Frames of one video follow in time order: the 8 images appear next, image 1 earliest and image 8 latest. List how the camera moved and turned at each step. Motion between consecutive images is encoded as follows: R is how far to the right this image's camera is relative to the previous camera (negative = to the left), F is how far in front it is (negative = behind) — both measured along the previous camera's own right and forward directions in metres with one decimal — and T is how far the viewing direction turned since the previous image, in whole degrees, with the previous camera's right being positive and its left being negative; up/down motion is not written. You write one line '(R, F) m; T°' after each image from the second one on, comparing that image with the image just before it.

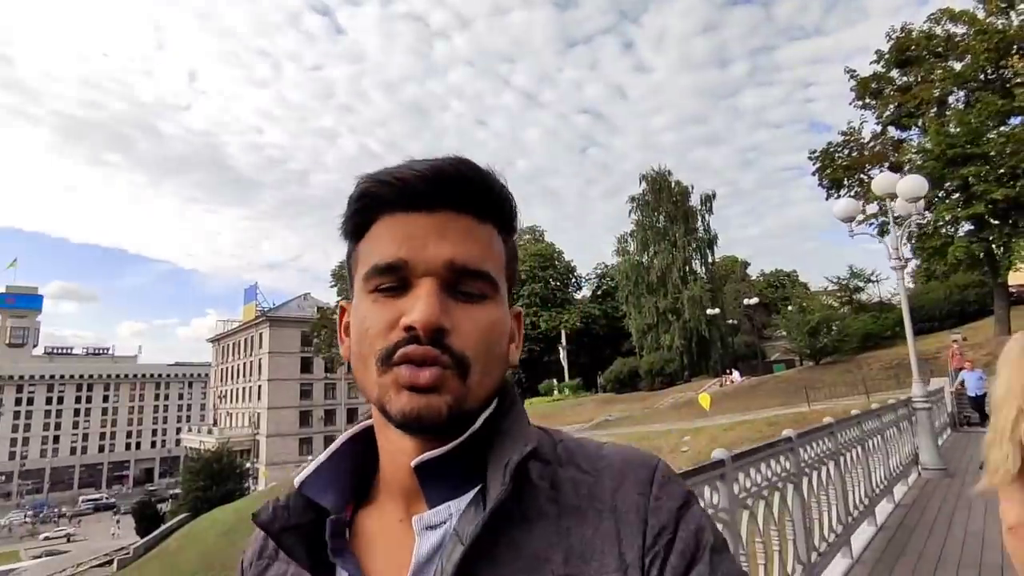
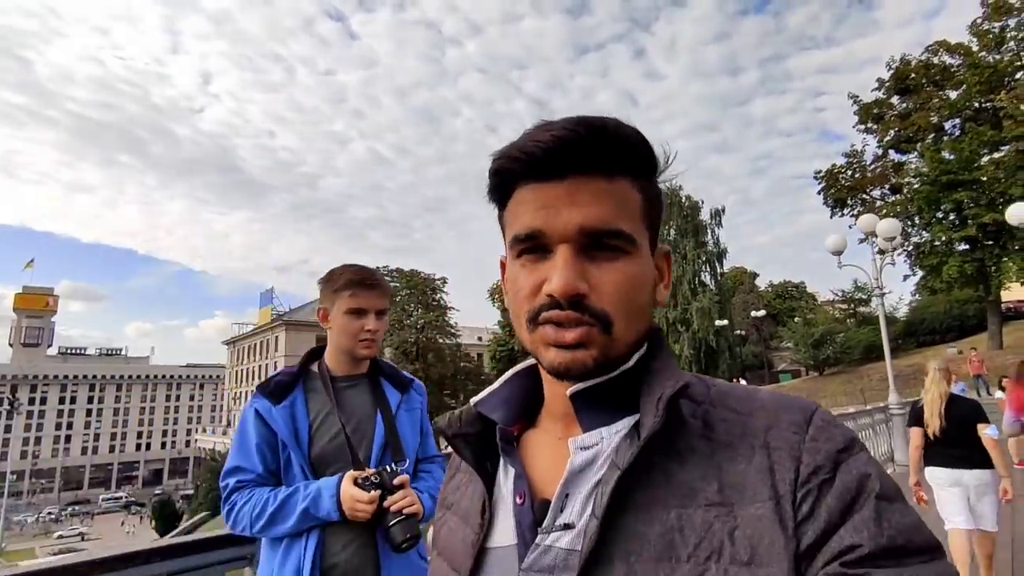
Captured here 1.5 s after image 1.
(-0.5, -1.3) m; -1°
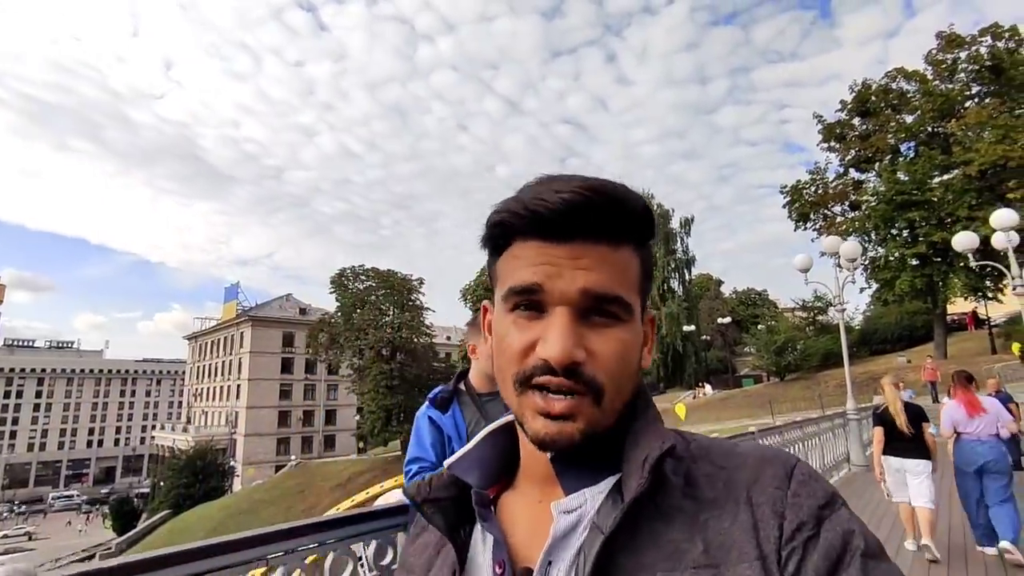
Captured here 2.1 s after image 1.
(-0.4, -0.4) m; +3°
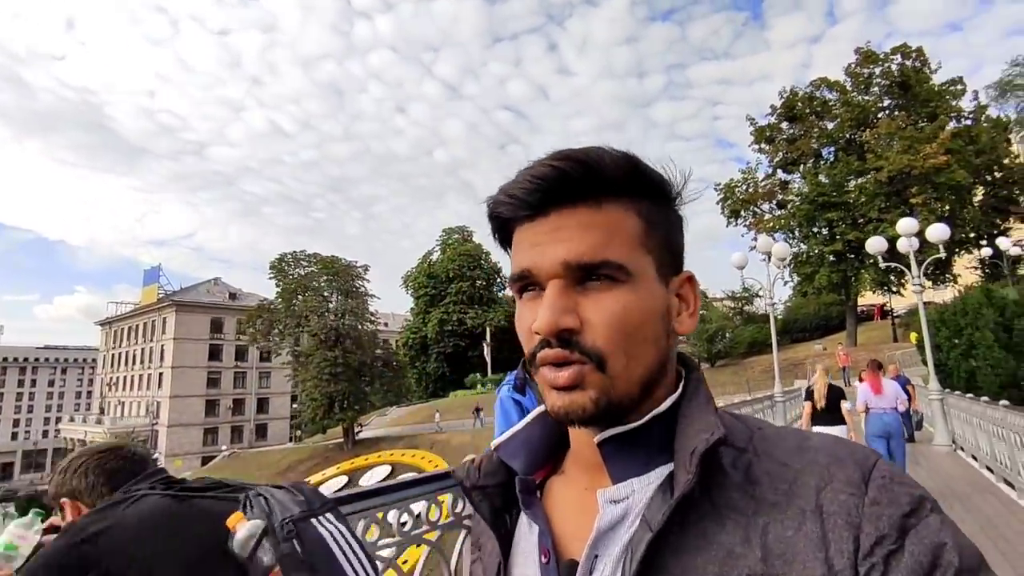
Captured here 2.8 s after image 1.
(-0.4, -0.4) m; +6°
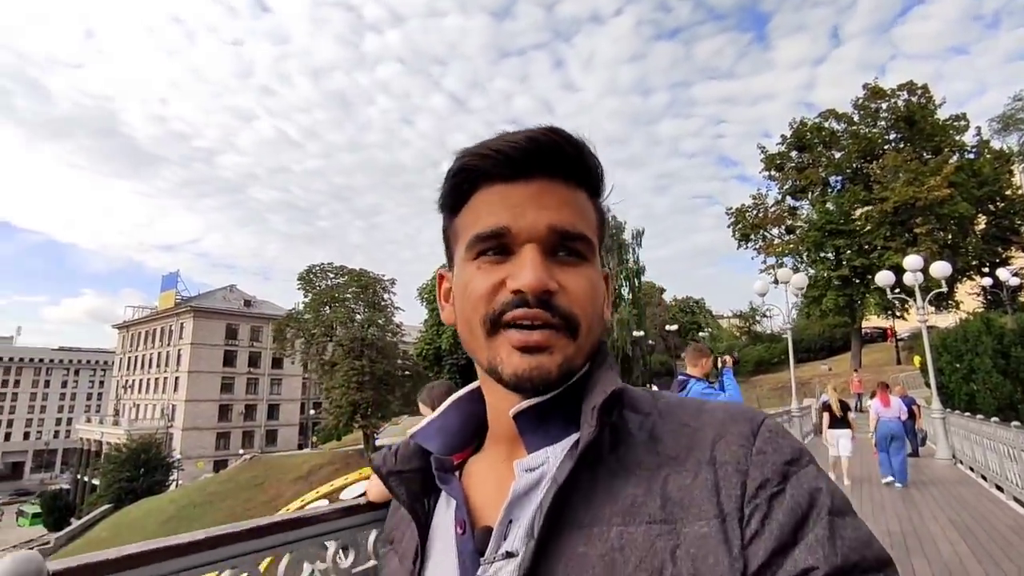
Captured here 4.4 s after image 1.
(-0.8, -1.1) m; 0°
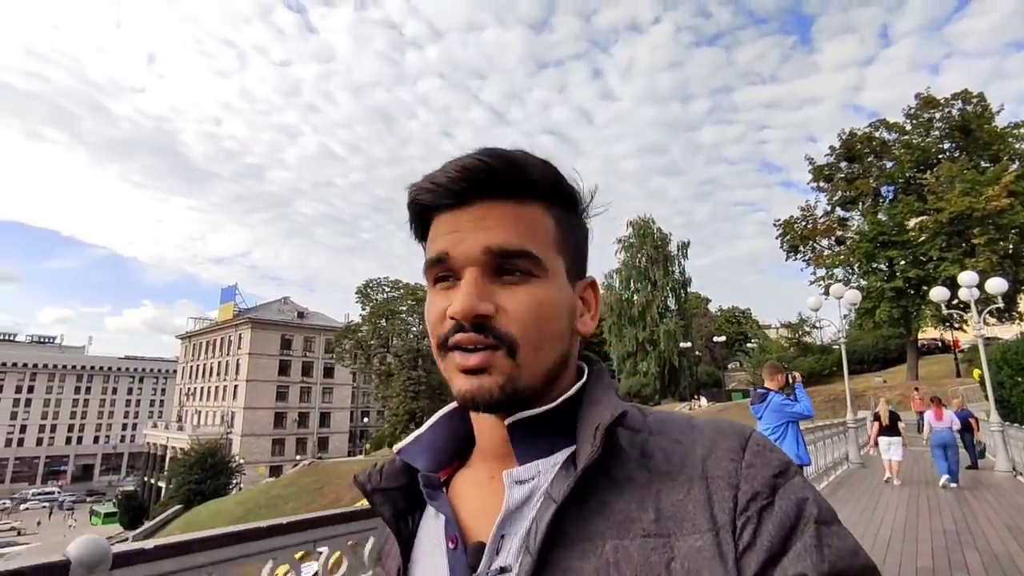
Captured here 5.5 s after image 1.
(-0.5, -0.9) m; -4°
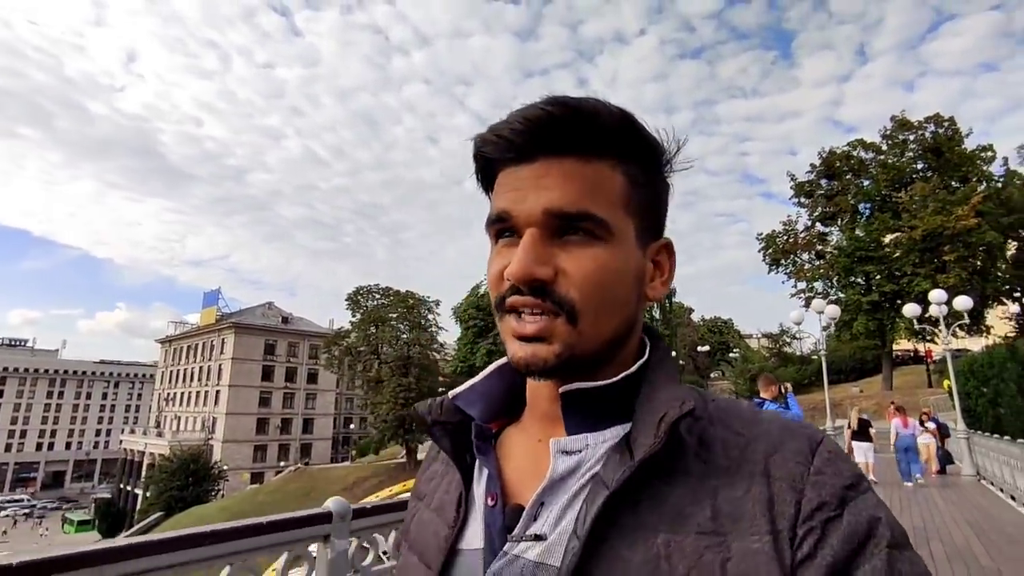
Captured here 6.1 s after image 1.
(-0.4, -0.5) m; +2°
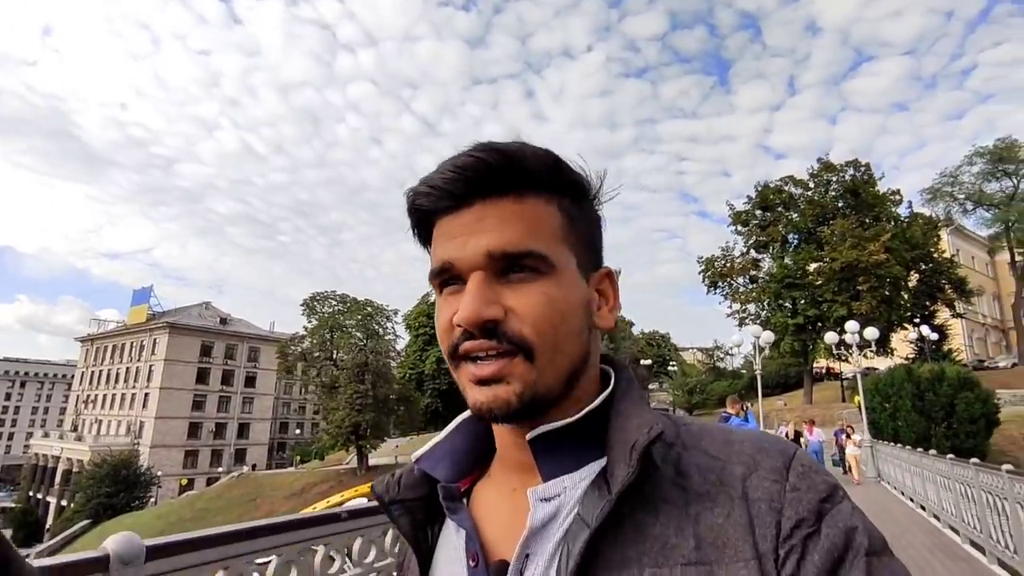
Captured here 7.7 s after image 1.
(-0.9, -1.1) m; +6°
